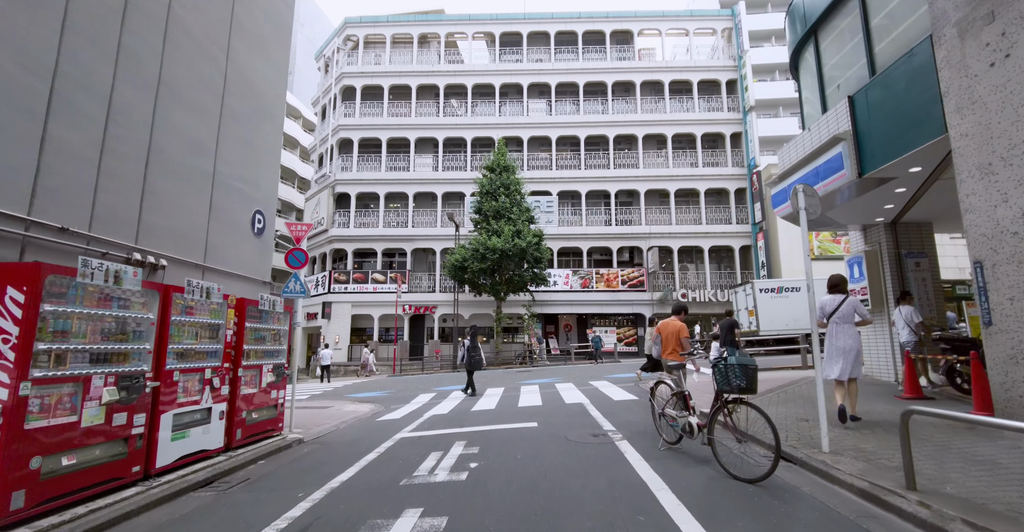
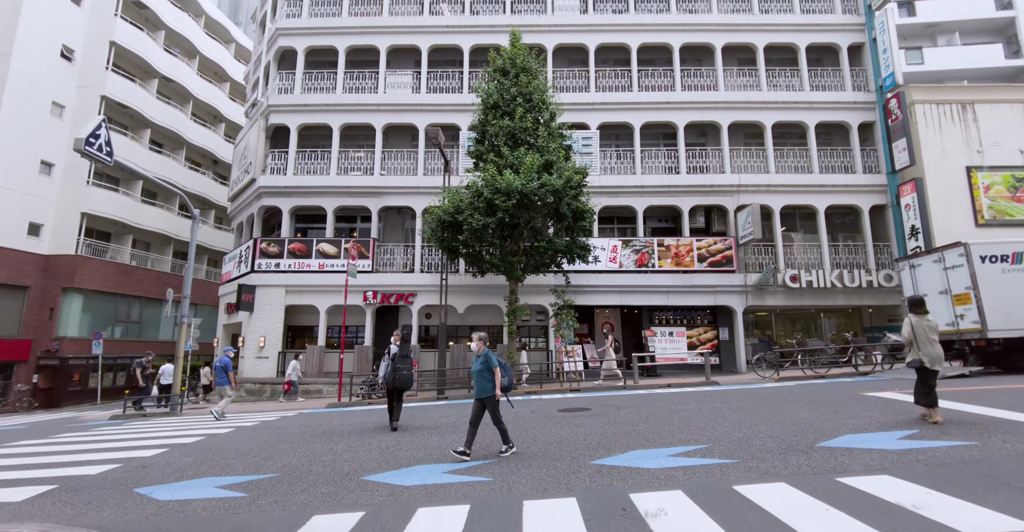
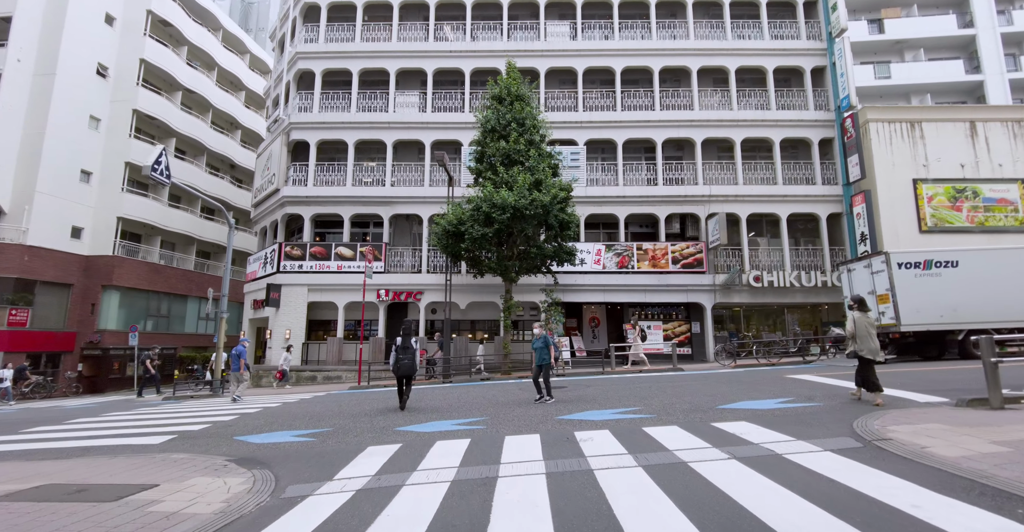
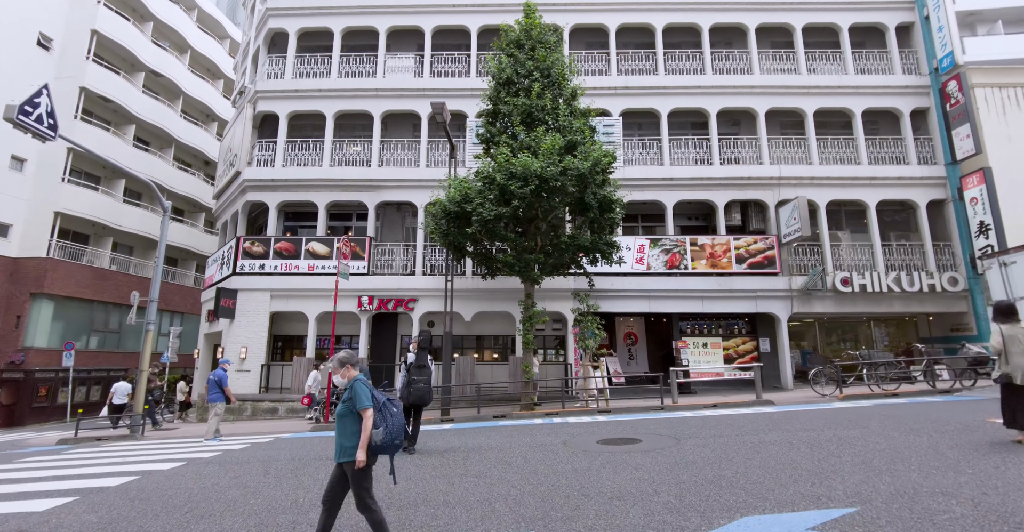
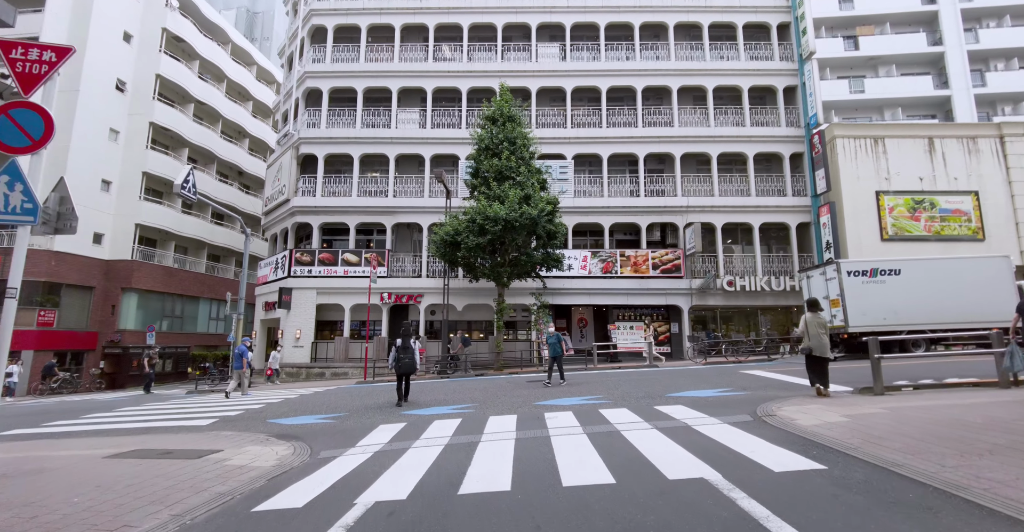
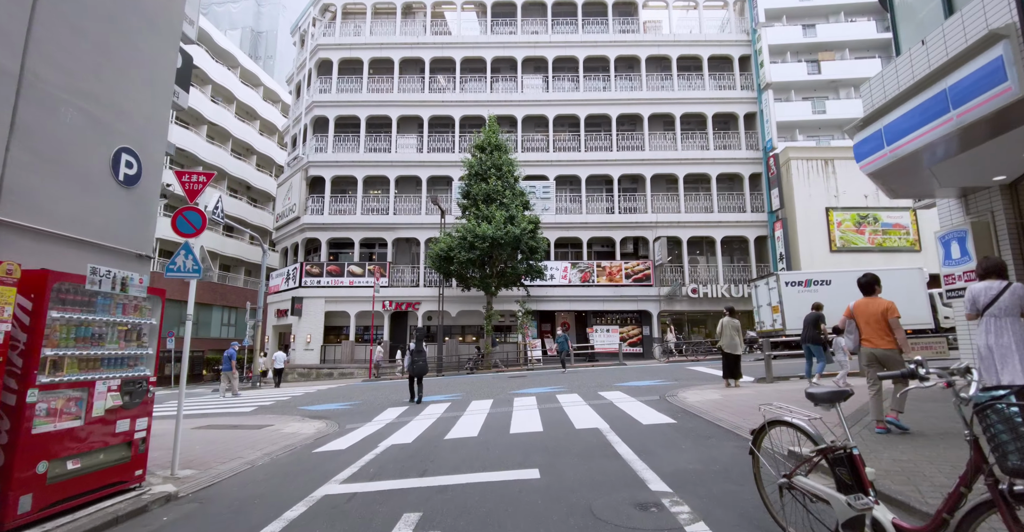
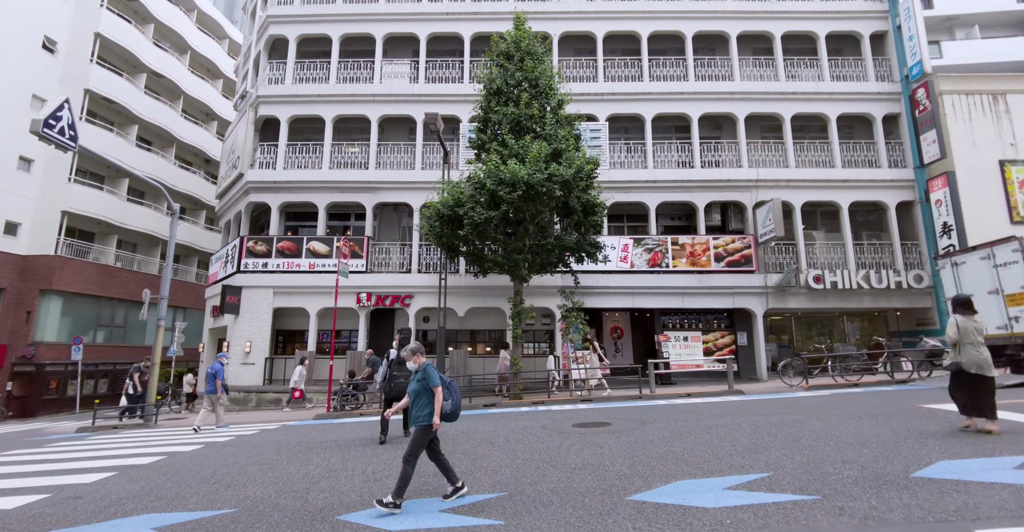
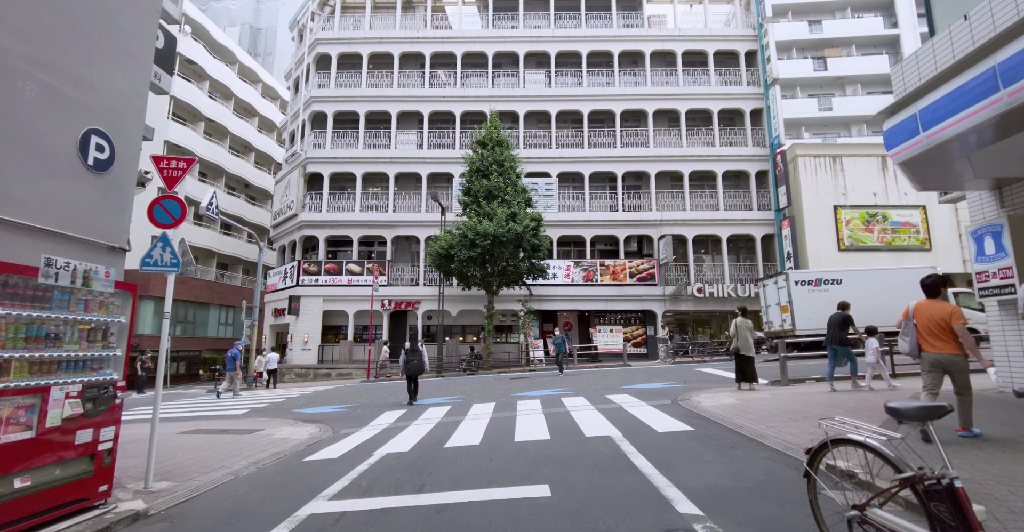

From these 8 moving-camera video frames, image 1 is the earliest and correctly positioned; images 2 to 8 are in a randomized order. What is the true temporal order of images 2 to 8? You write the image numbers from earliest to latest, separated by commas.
6, 8, 5, 3, 2, 7, 4
